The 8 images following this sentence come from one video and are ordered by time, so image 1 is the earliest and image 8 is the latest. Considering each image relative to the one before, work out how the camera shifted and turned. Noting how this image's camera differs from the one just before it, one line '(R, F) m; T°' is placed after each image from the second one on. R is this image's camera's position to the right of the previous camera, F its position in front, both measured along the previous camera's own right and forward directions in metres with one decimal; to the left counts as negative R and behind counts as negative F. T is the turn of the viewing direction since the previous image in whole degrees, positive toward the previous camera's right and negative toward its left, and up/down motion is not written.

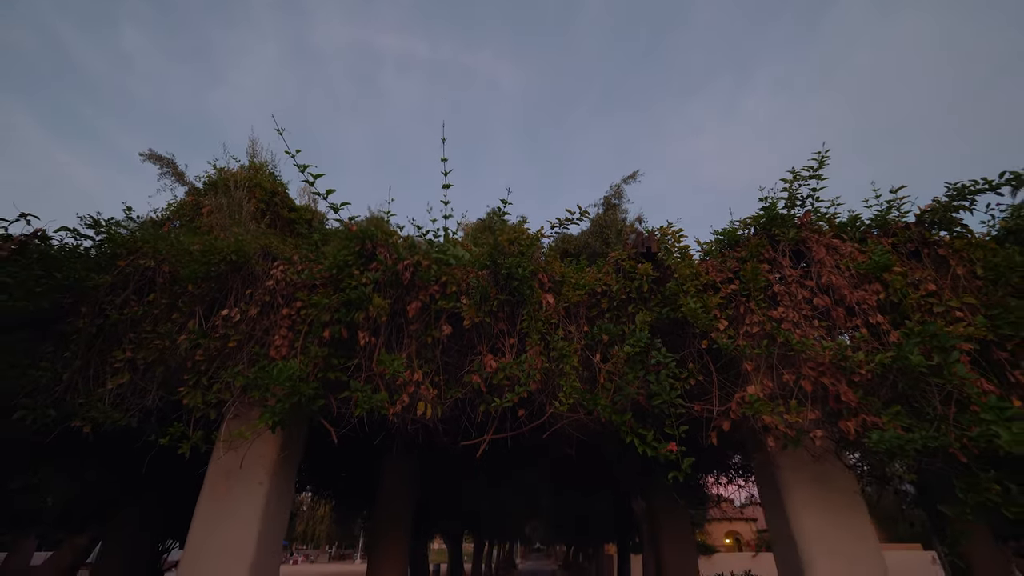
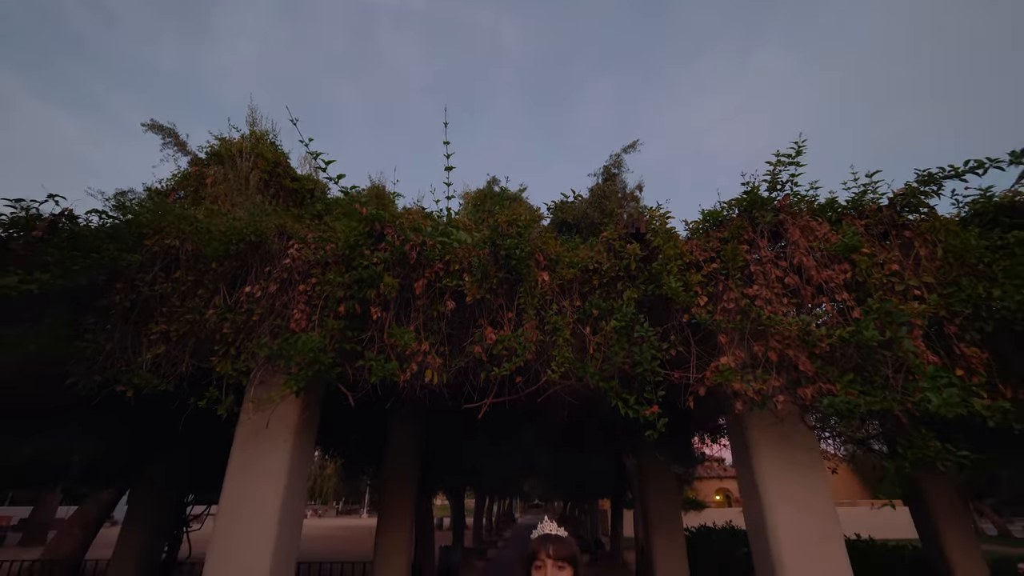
(0.0, -0.3) m; 0°
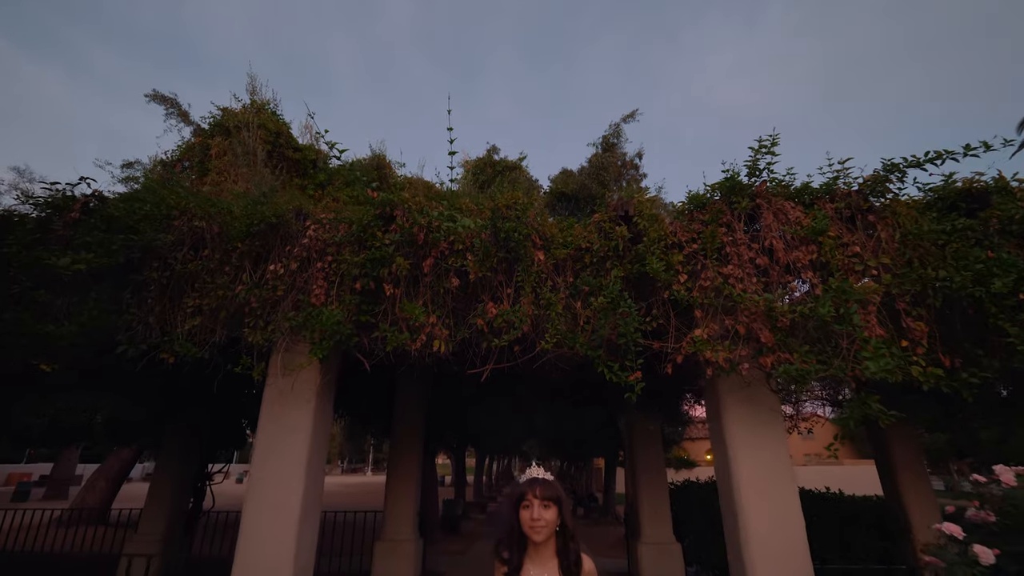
(0.0, -0.4) m; 0°
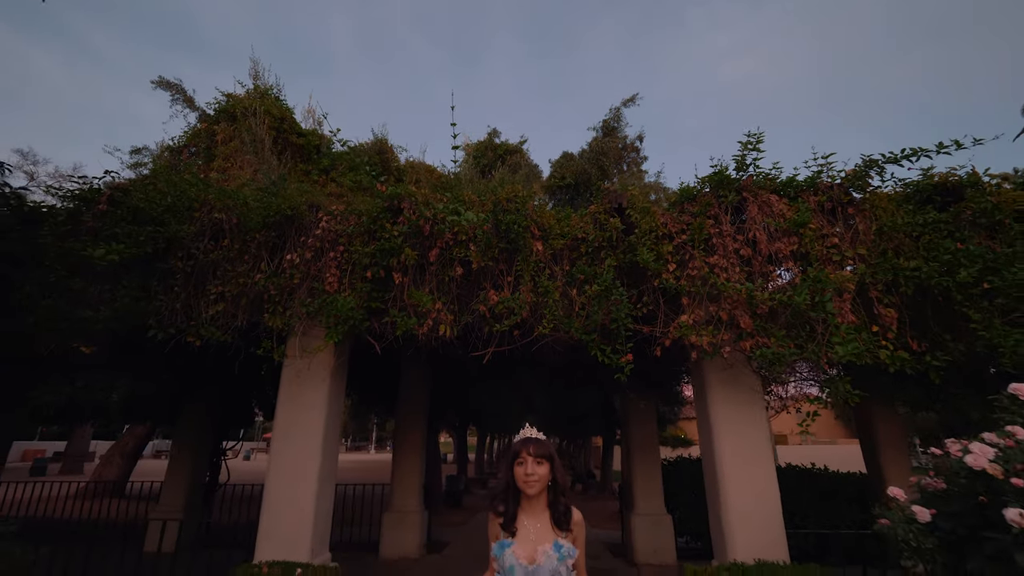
(0.0, -0.3) m; 0°
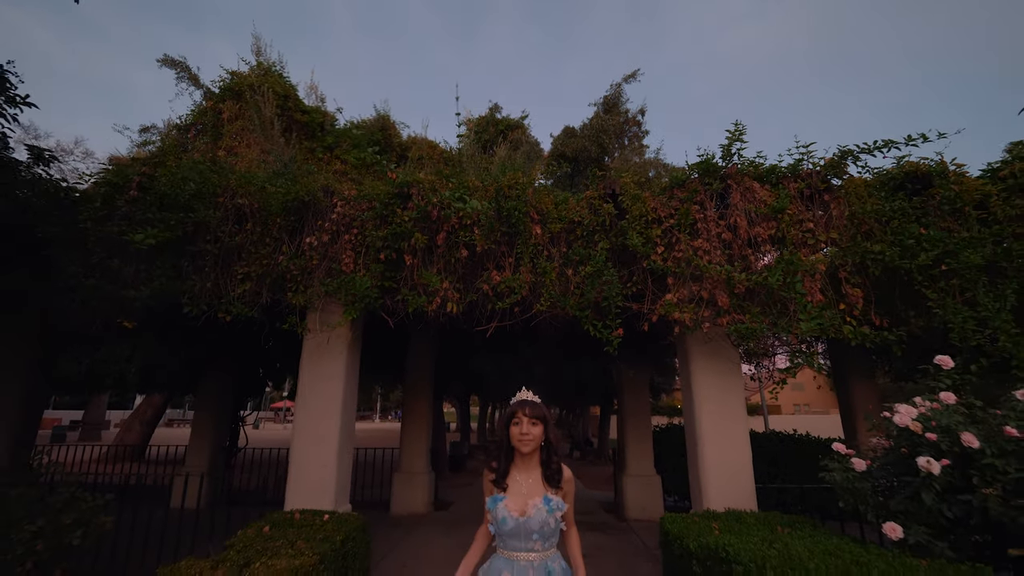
(0.0, -0.4) m; 0°
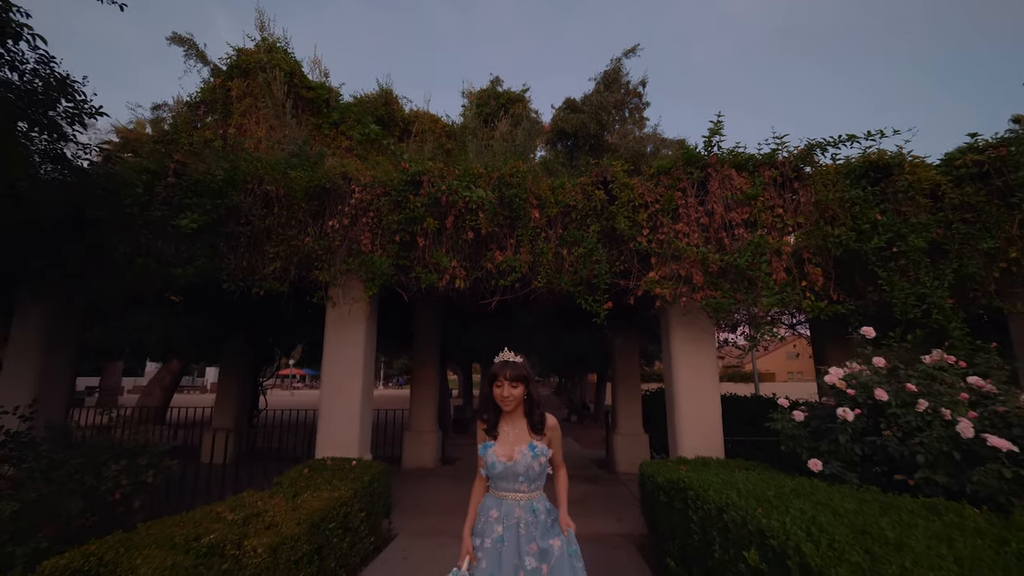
(0.0, -0.6) m; 0°
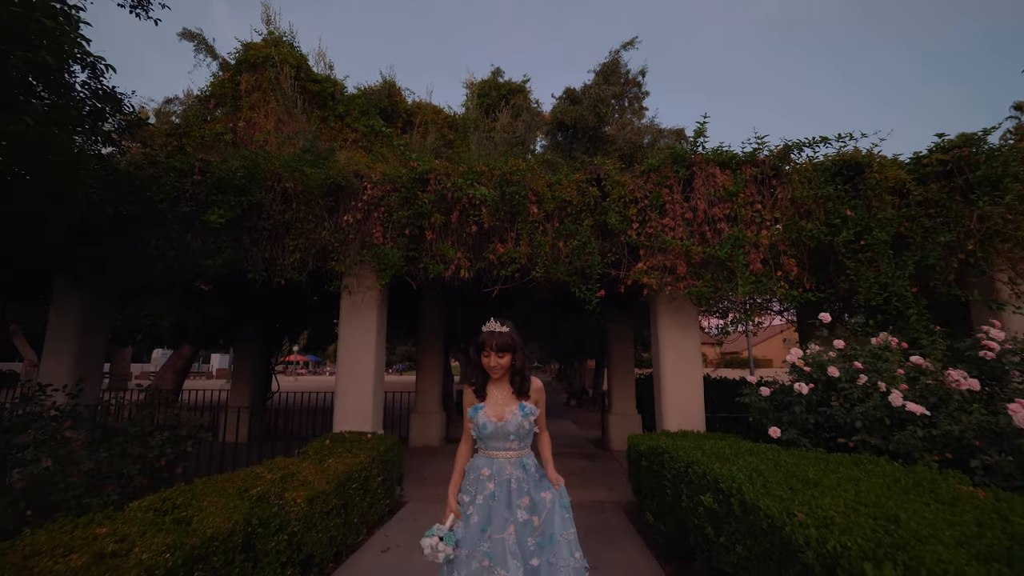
(0.0, -0.5) m; 0°
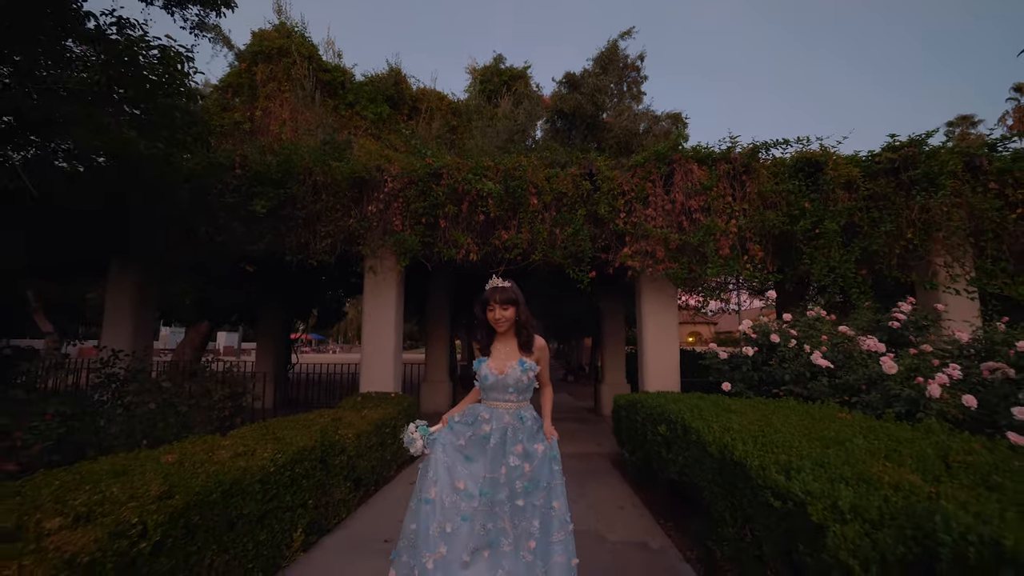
(0.0, -0.9) m; 0°
